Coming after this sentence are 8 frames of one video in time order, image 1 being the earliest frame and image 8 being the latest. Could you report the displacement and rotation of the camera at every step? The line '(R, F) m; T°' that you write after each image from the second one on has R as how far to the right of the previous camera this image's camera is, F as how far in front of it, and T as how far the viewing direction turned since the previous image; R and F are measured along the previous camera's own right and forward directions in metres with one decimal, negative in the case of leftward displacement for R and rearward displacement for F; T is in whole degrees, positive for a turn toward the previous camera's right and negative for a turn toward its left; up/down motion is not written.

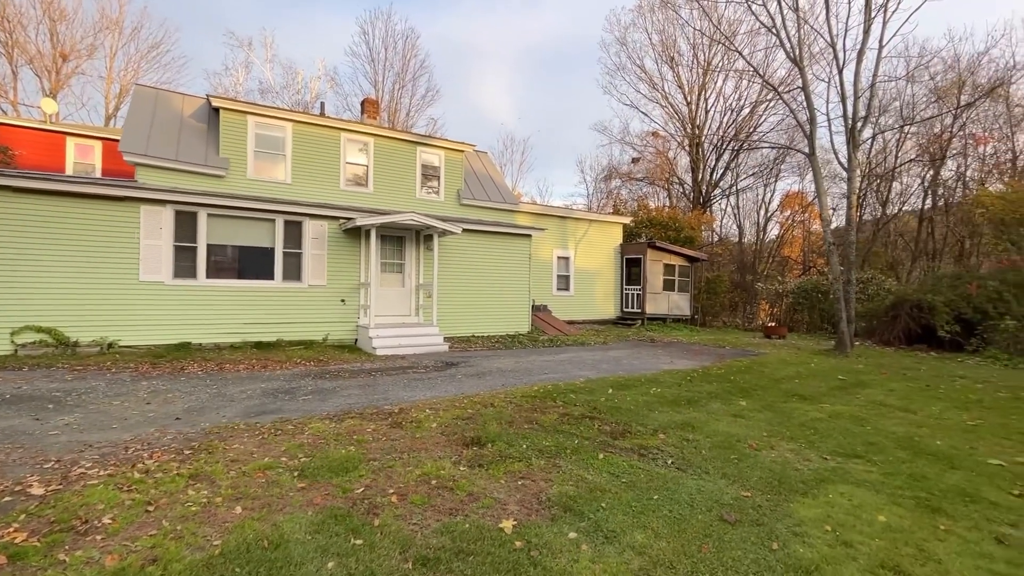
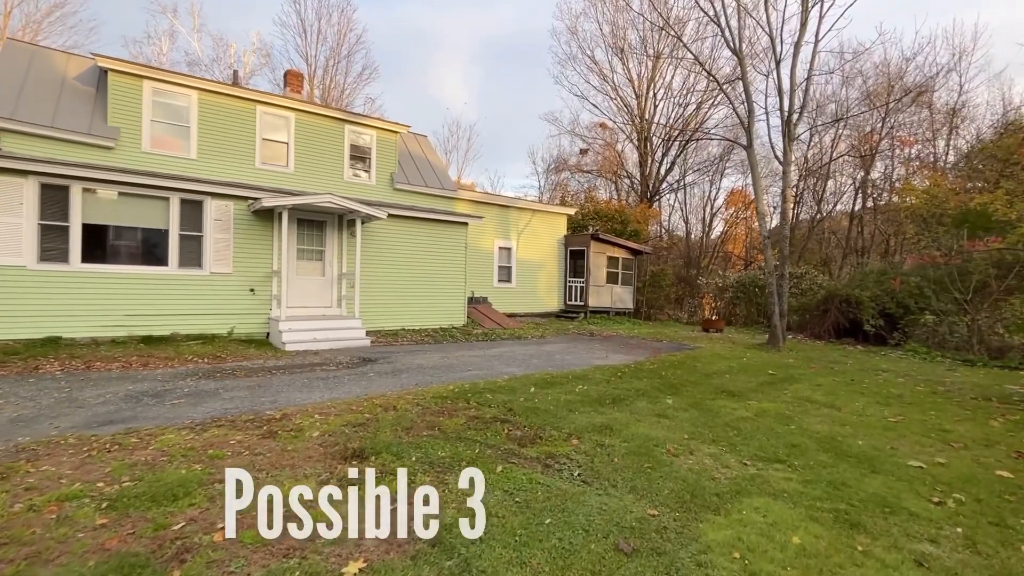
(+0.6, +0.7) m; +5°
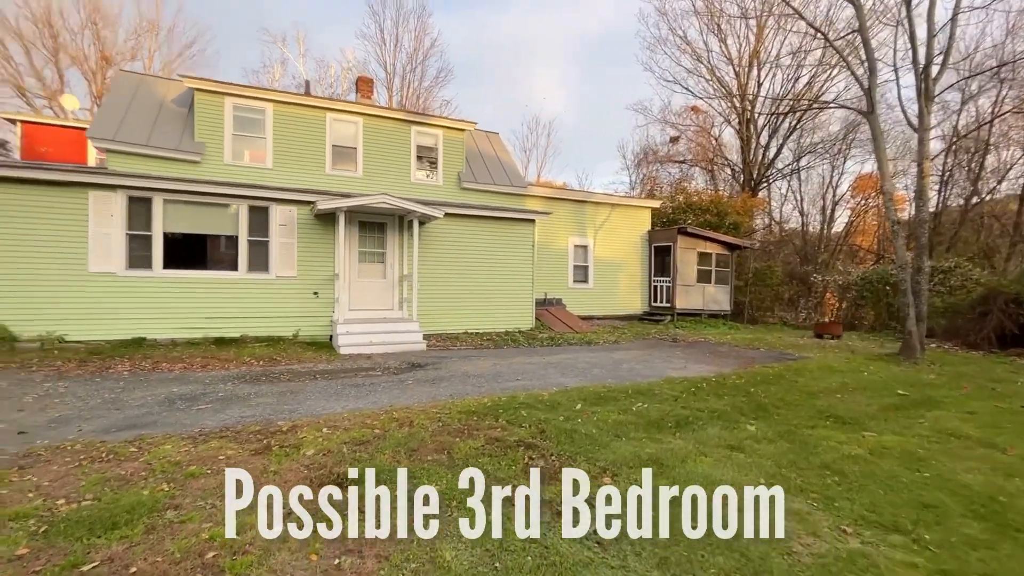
(+0.7, +1.0) m; -12°
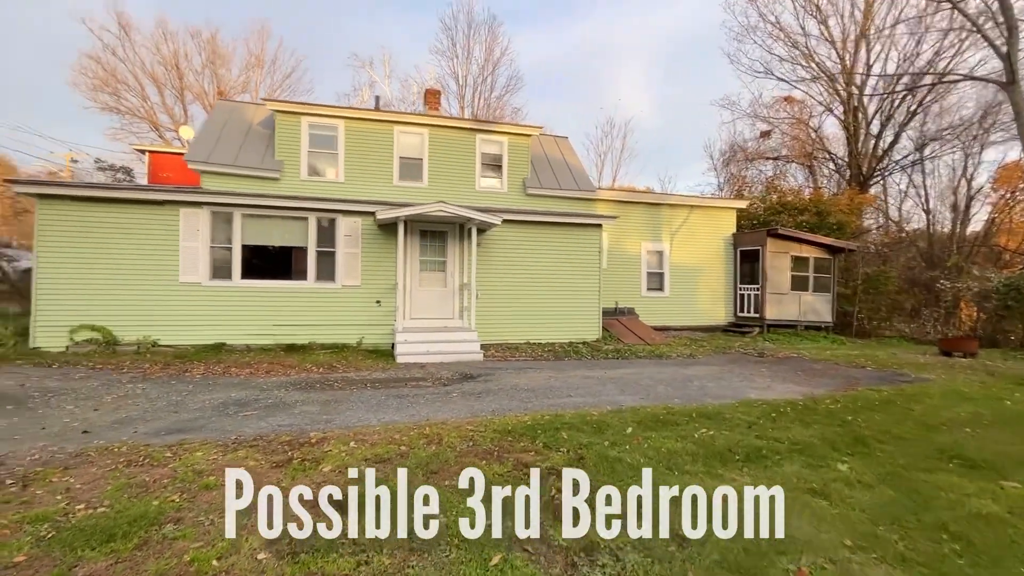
(+0.5, +0.5) m; -10°
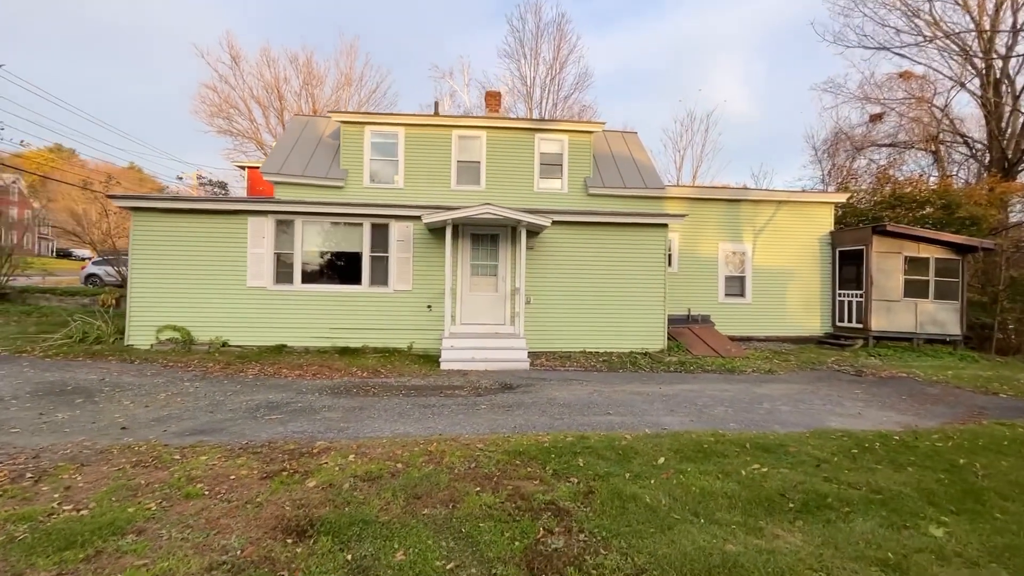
(+0.7, +0.6) m; -10°
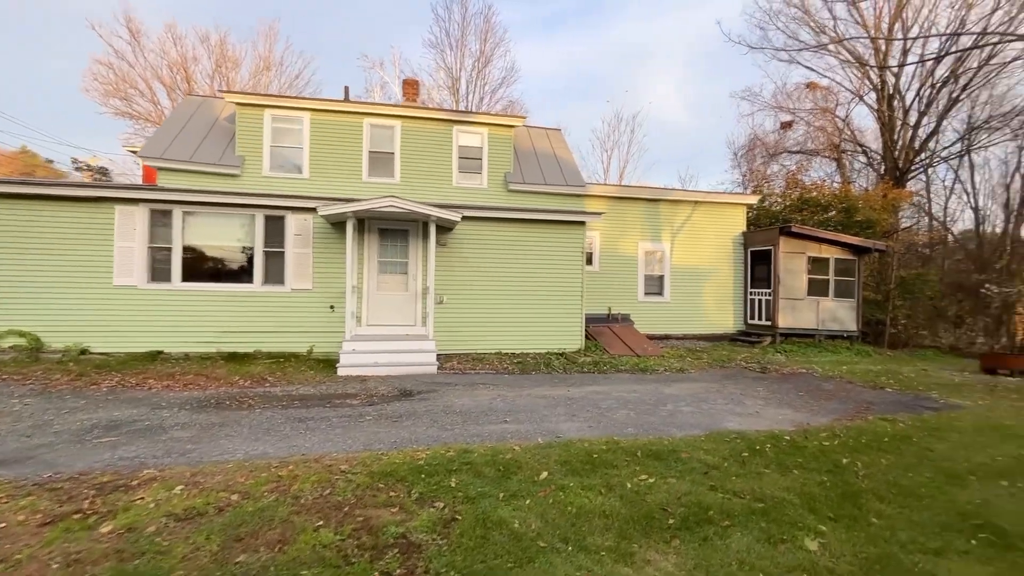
(+0.7, +0.5) m; +7°
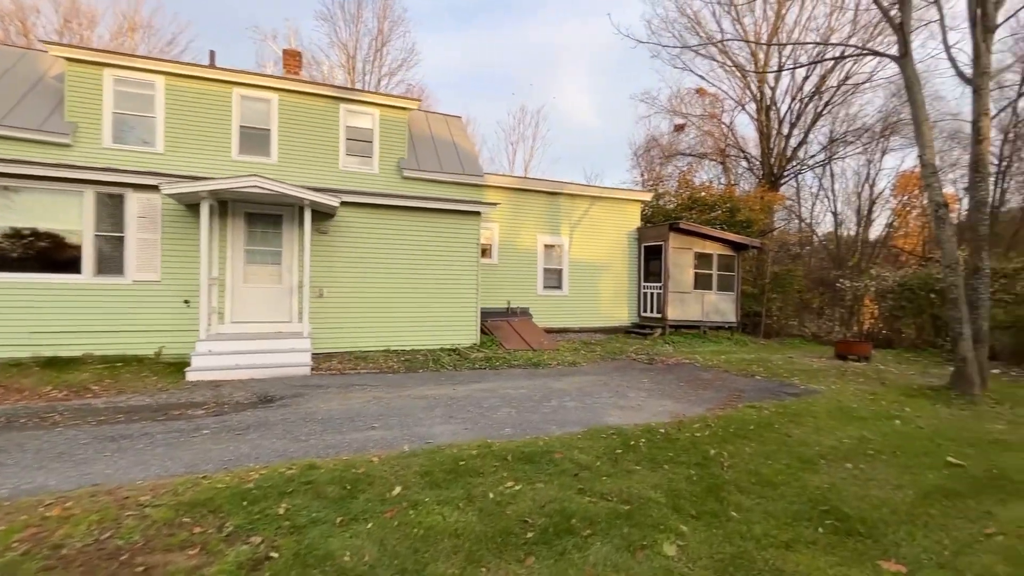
(+0.5, +0.4) m; +10°
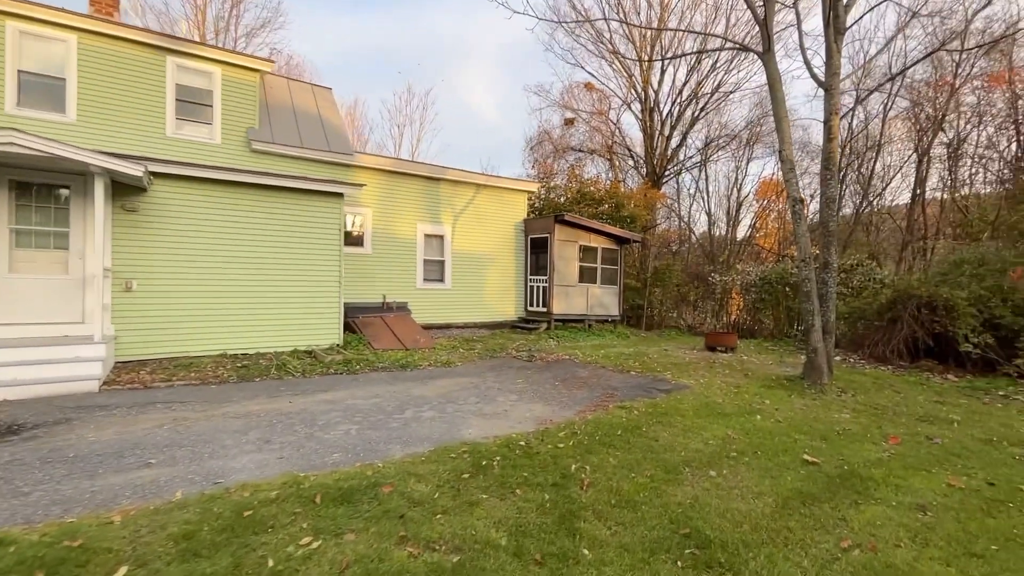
(+0.6, +0.8) m; +12°
